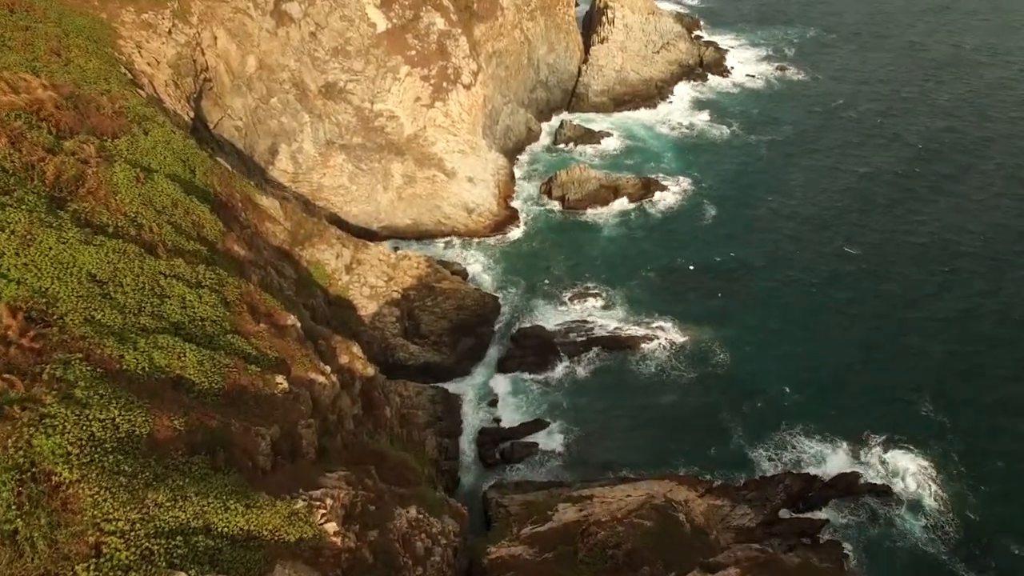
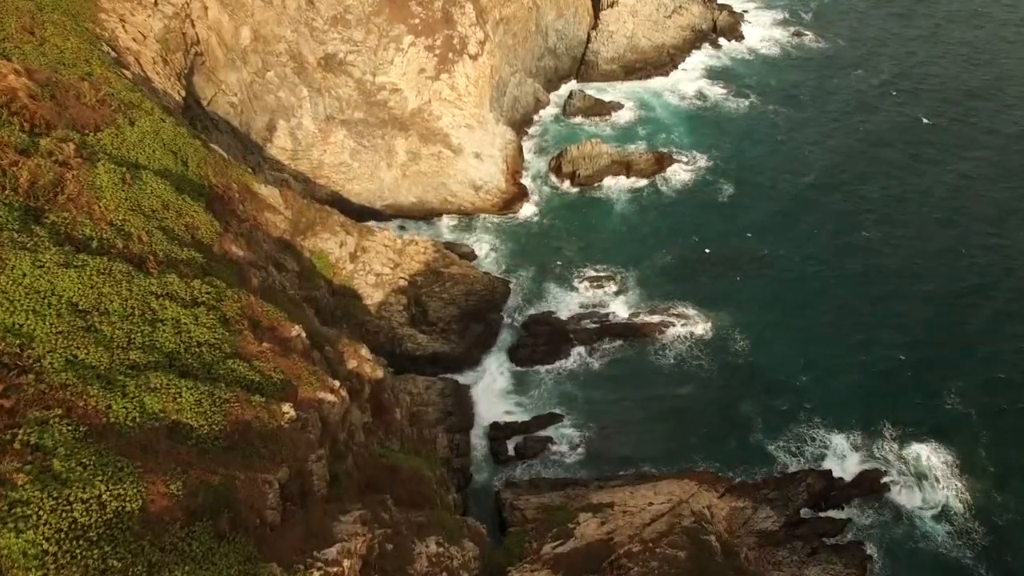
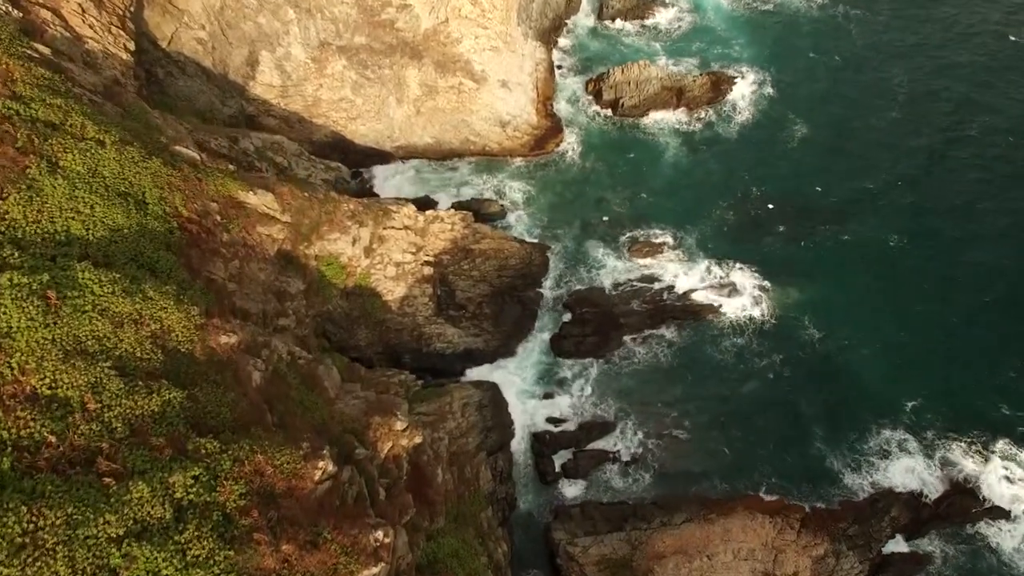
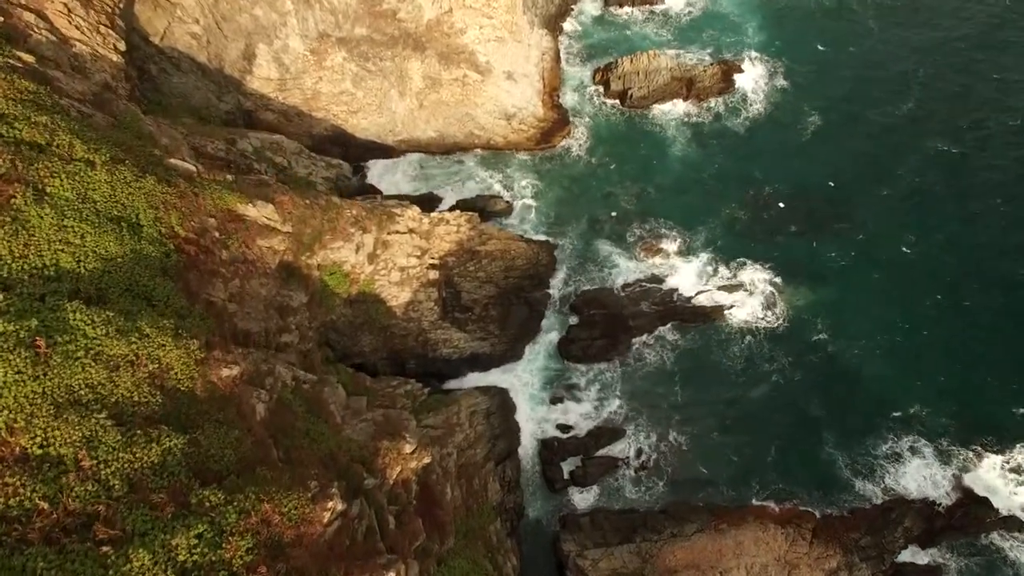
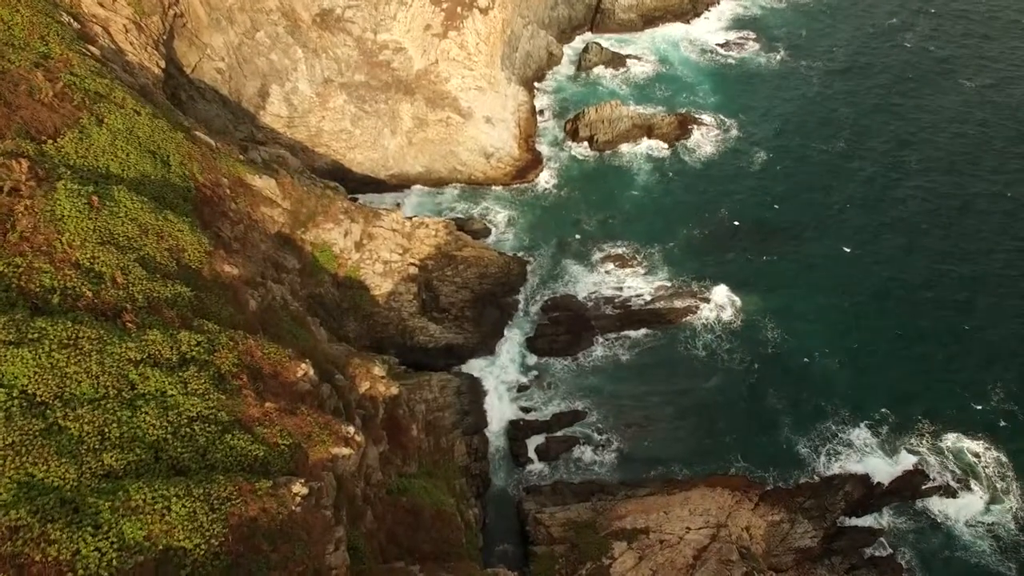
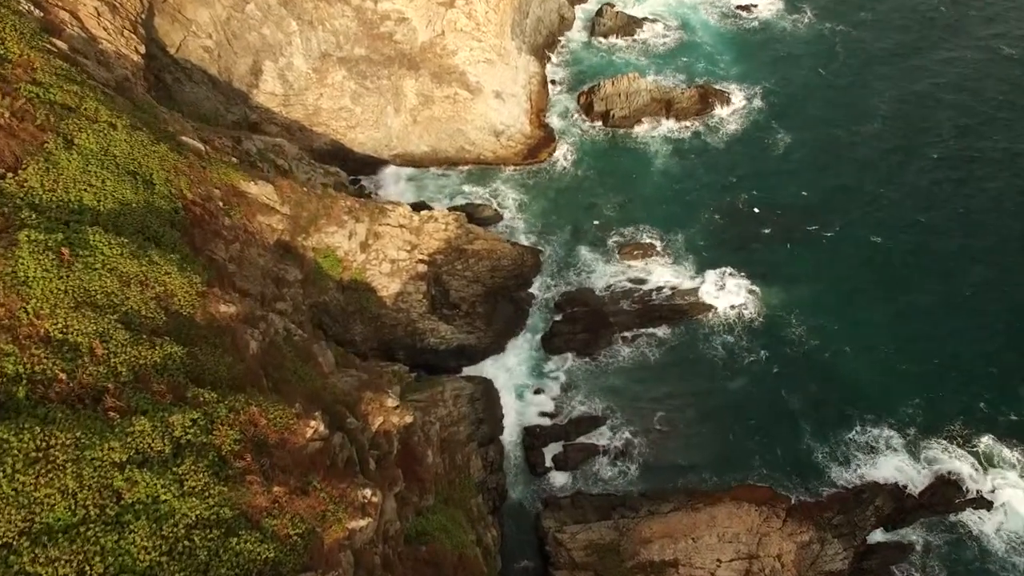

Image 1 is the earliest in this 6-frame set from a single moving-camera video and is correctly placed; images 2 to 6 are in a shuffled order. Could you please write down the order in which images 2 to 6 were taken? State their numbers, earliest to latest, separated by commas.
2, 5, 6, 3, 4
